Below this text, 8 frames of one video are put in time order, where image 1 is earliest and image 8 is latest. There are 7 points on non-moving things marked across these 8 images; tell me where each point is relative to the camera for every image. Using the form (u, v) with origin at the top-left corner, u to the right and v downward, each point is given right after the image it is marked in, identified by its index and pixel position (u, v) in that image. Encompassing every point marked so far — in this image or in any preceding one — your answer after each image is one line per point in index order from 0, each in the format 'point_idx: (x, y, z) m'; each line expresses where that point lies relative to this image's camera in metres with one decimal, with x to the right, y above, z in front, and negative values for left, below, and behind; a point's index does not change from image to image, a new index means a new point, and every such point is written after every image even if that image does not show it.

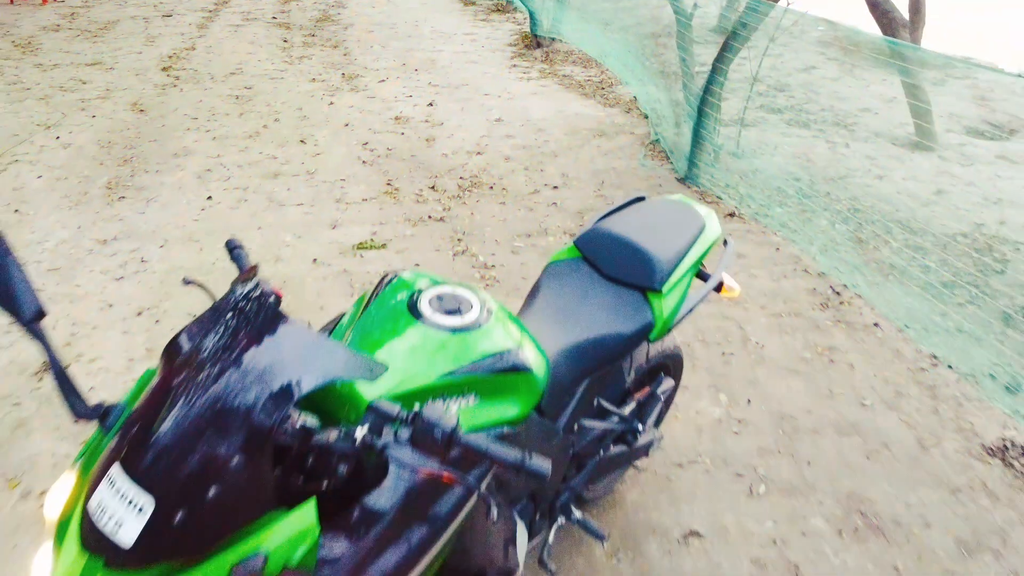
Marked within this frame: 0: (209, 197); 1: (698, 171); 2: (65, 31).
0: (-1.6, +0.5, +4.3) m
1: (+1.1, +0.7, +4.8) m
2: (-4.4, +2.6, +7.9) m
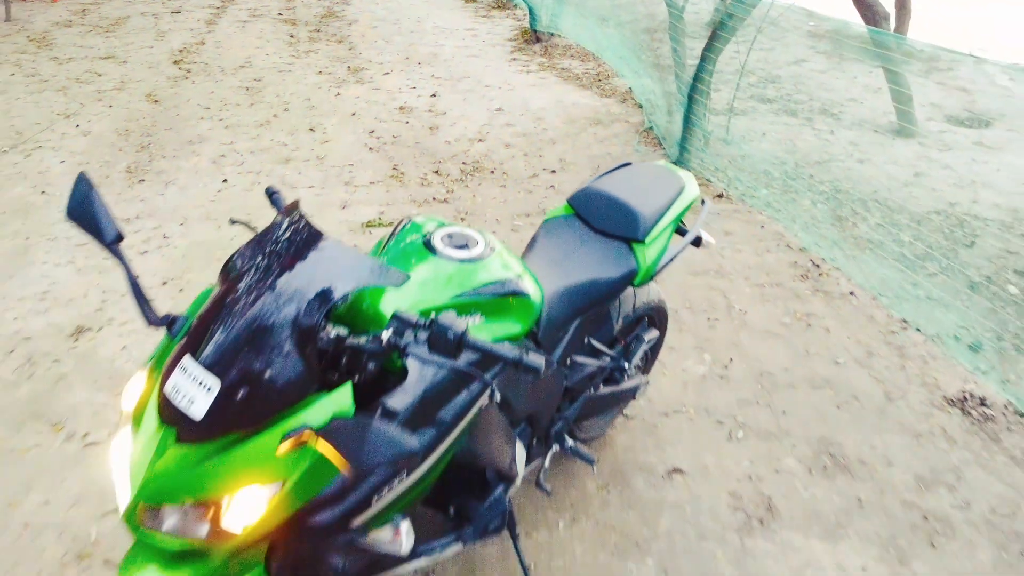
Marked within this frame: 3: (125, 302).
0: (-1.6, +0.6, +4.5) m
1: (+1.1, +0.9, +5.1) m
2: (-4.4, +2.7, +8.2) m
3: (-1.6, -0.1, +3.3) m
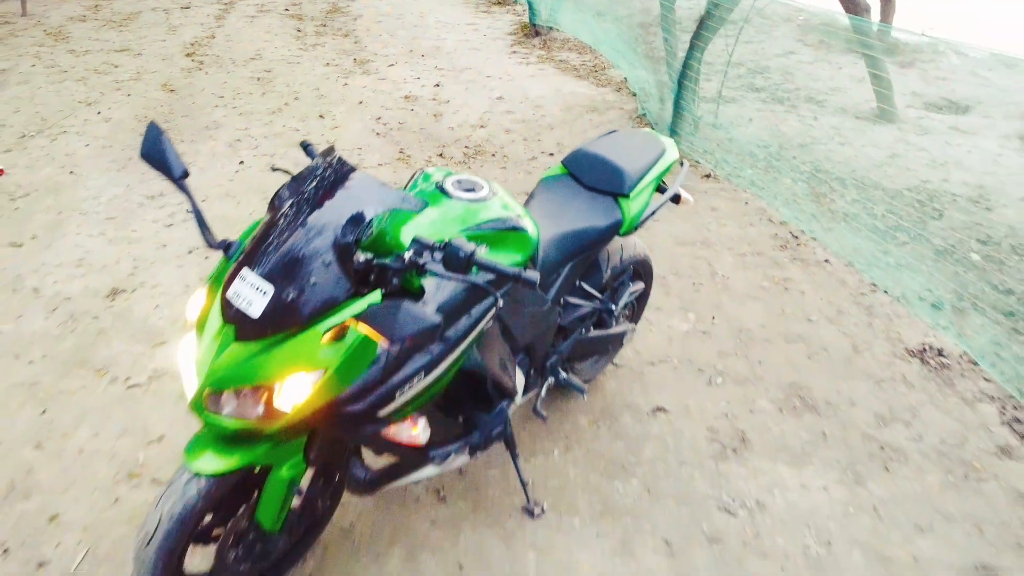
0: (-1.6, +0.8, +4.8) m
1: (+1.1, +1.0, +5.3) m
2: (-4.4, +2.8, +8.4) m
3: (-1.6, +0.1, +3.5) m
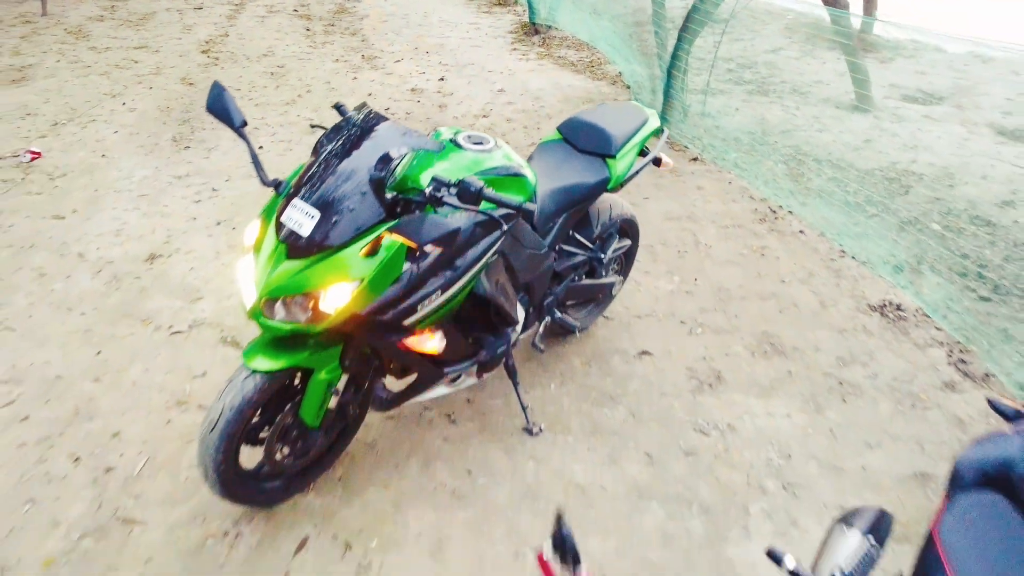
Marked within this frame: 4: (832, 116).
0: (-1.6, +0.9, +5.1) m
1: (+1.1, +1.2, +5.7) m
2: (-4.4, +2.9, +8.8) m
3: (-1.6, +0.2, +3.9) m
4: (+1.8, +0.9, +4.5) m
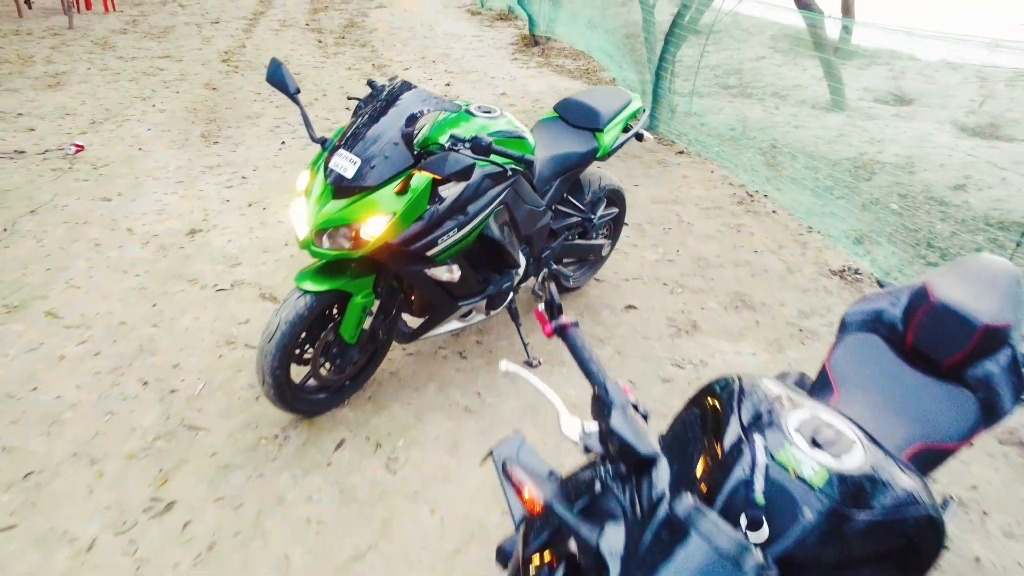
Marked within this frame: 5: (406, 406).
0: (-1.6, +1.0, +5.6) m
1: (+1.1, +1.3, +6.2) m
2: (-4.4, +3.0, +9.3) m
3: (-1.6, +0.4, +4.3) m
4: (+1.8, +1.1, +4.9) m
5: (-0.4, -0.4, +2.8) m
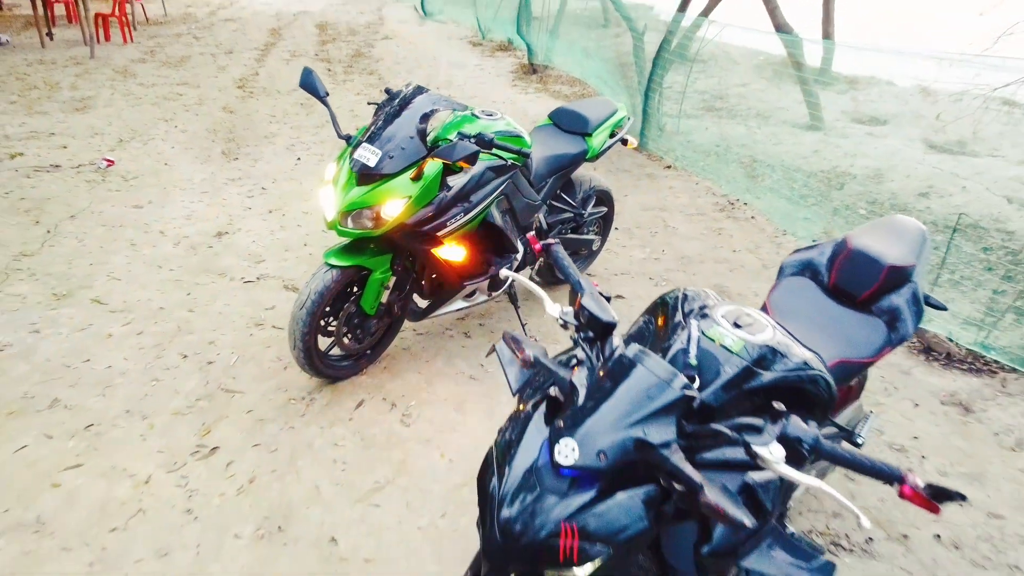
0: (-1.6, +1.0, +6.0) m
1: (+1.1, +1.2, +6.6) m
2: (-4.4, +2.8, +9.8) m
3: (-1.6, +0.4, +4.7) m
4: (+1.8, +1.1, +5.4) m
5: (-0.4, -0.3, +3.1) m
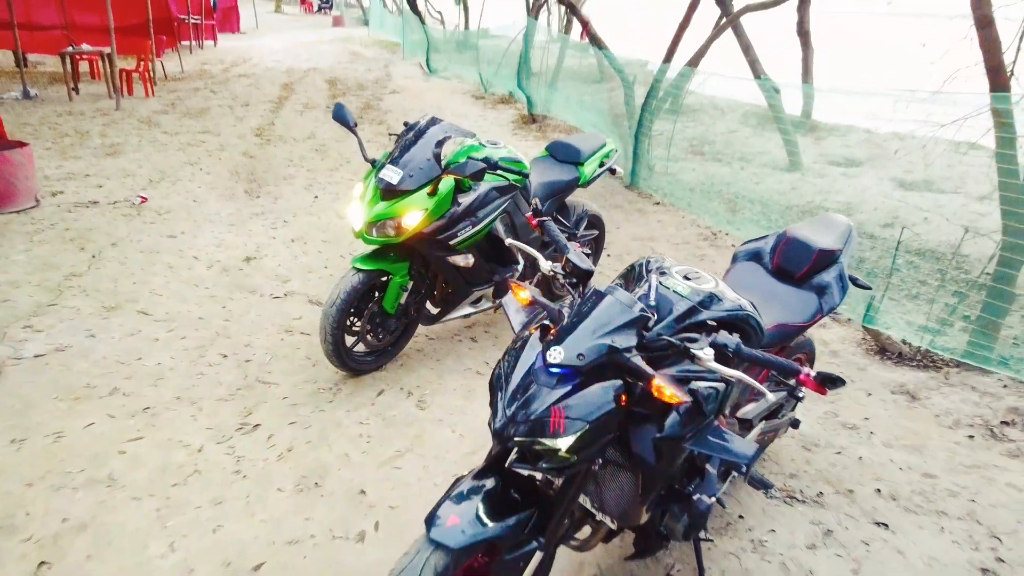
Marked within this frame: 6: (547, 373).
0: (-1.6, +0.7, +6.5) m
1: (+1.1, +0.9, +7.1) m
2: (-4.4, +2.3, +10.4) m
3: (-1.6, +0.3, +5.2) m
4: (+1.8, +0.9, +5.9) m
5: (-0.4, -0.4, +3.5) m
6: (+0.1, -0.2, +1.6) m
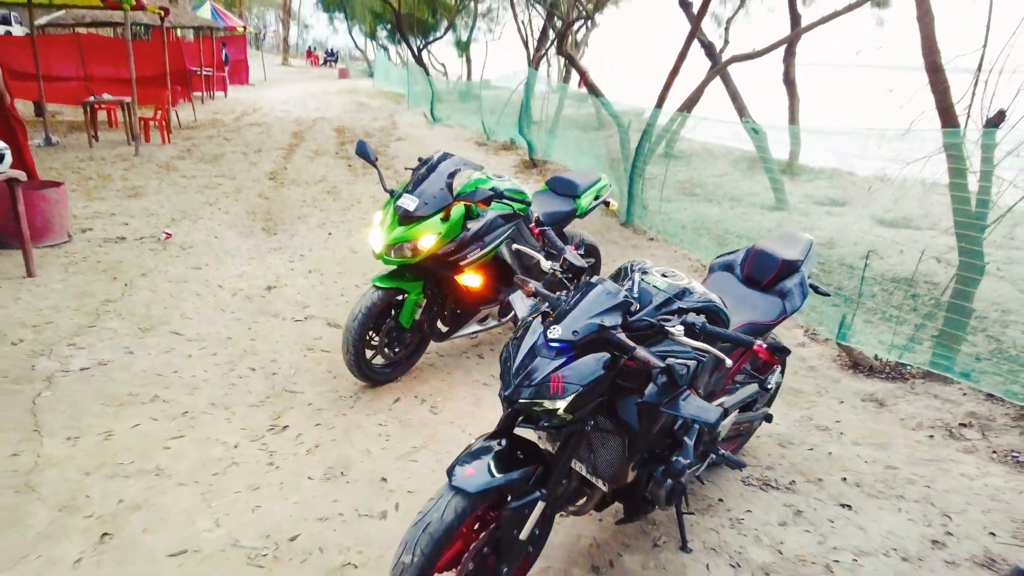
0: (-1.6, +0.5, +6.9) m
1: (+1.2, +0.6, +7.5) m
2: (-4.4, +1.8, +10.9) m
3: (-1.5, +0.1, +5.5) m
4: (+1.9, +0.6, +6.3) m
5: (-0.3, -0.5, +3.9) m
6: (+0.1, -0.1, +2.0) m
